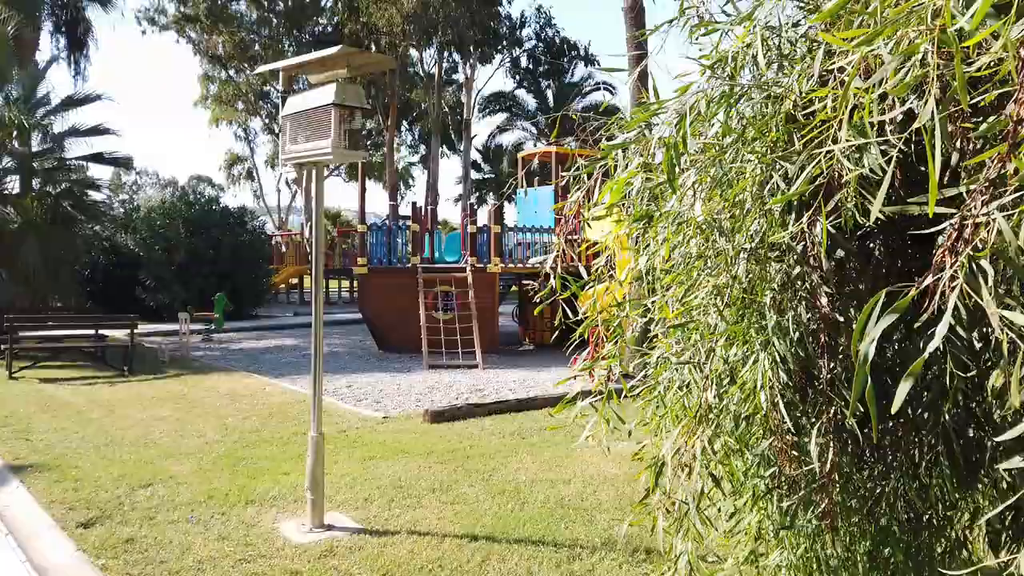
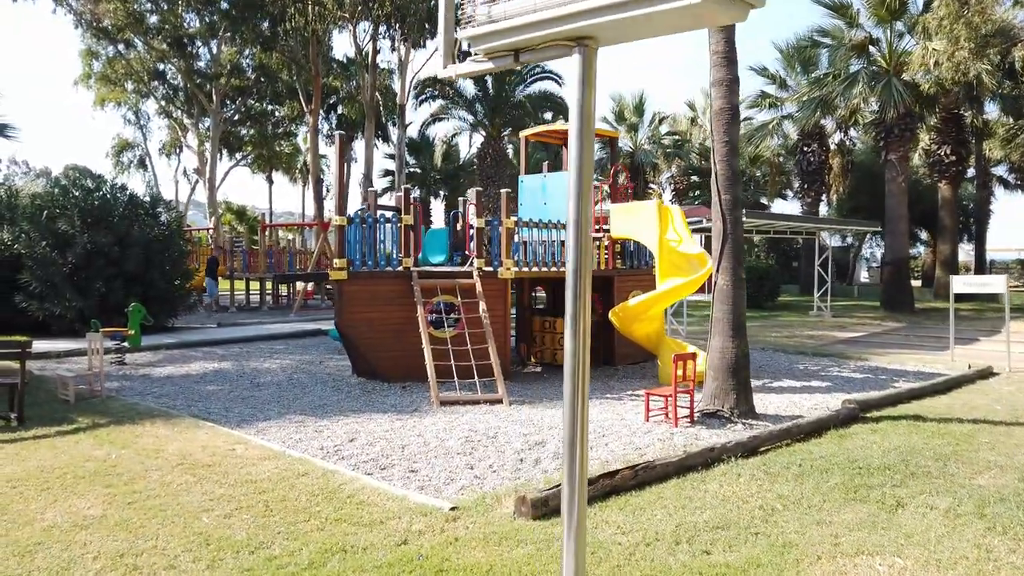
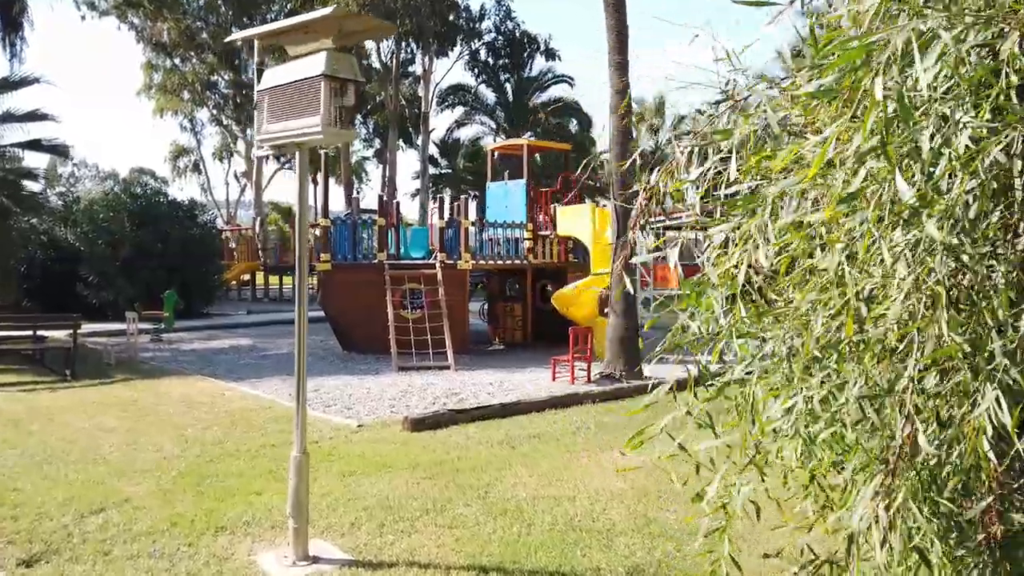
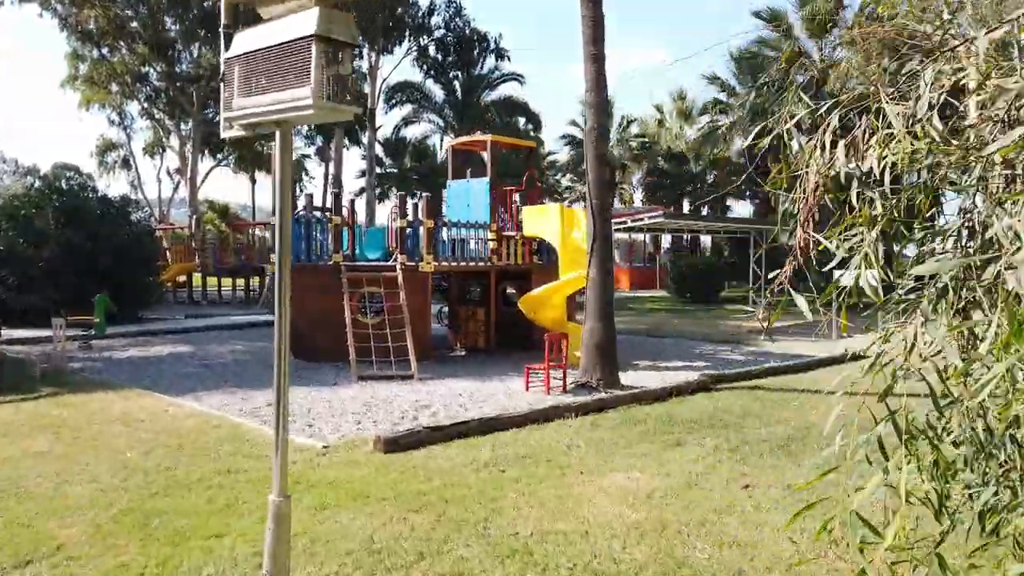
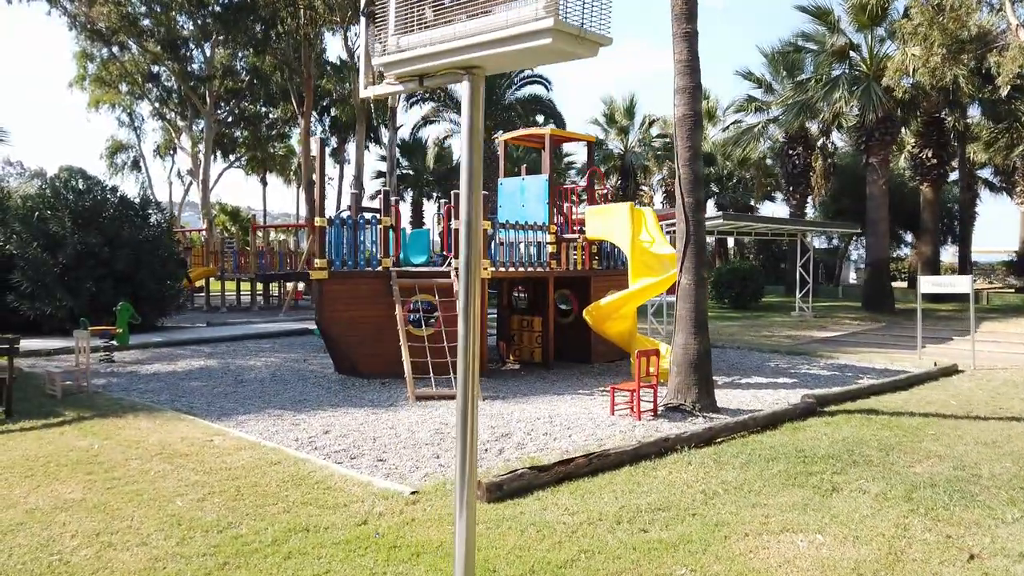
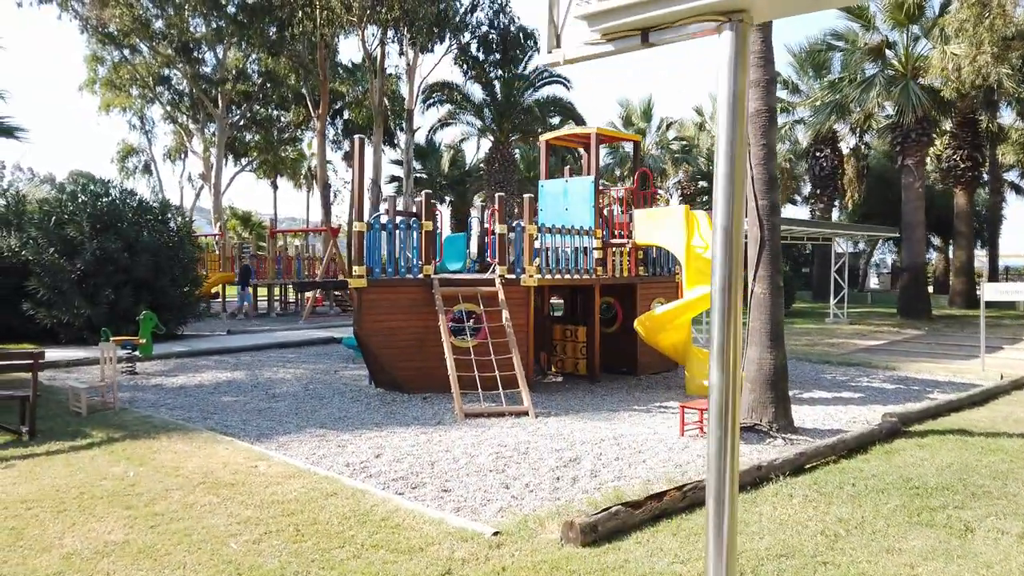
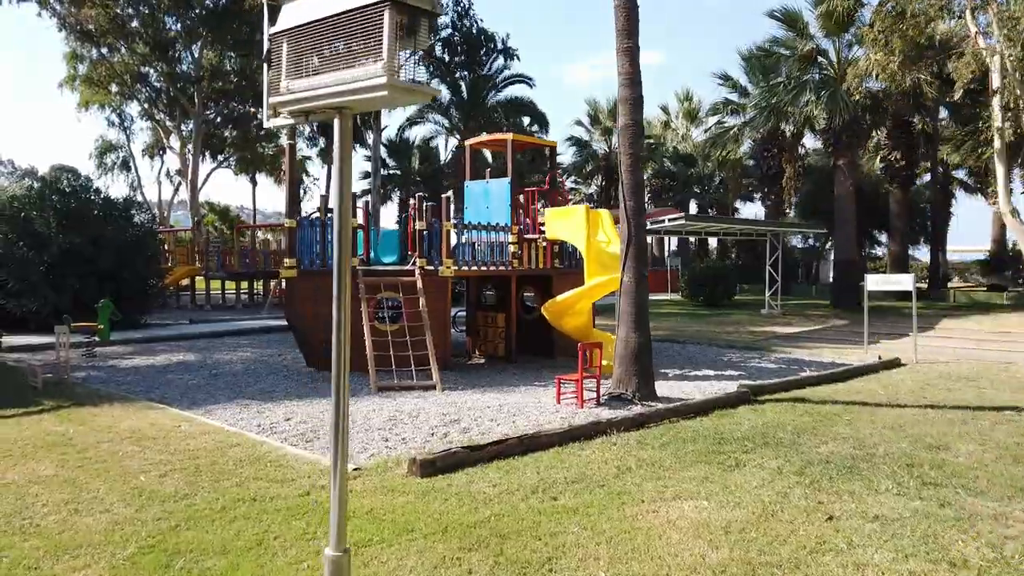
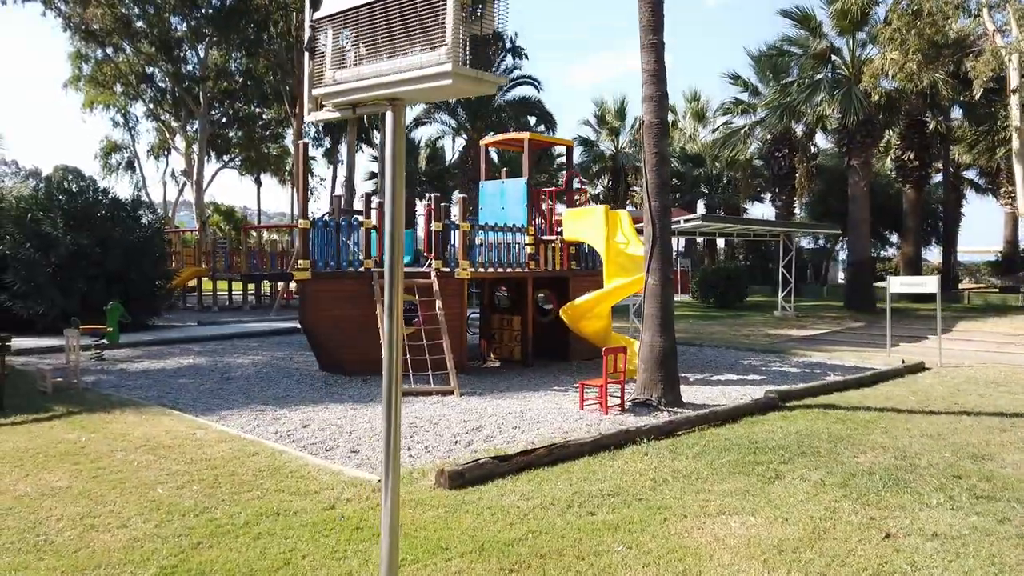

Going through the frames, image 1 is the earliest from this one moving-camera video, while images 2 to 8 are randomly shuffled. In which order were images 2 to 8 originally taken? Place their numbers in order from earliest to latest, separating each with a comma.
3, 4, 7, 8, 5, 2, 6
